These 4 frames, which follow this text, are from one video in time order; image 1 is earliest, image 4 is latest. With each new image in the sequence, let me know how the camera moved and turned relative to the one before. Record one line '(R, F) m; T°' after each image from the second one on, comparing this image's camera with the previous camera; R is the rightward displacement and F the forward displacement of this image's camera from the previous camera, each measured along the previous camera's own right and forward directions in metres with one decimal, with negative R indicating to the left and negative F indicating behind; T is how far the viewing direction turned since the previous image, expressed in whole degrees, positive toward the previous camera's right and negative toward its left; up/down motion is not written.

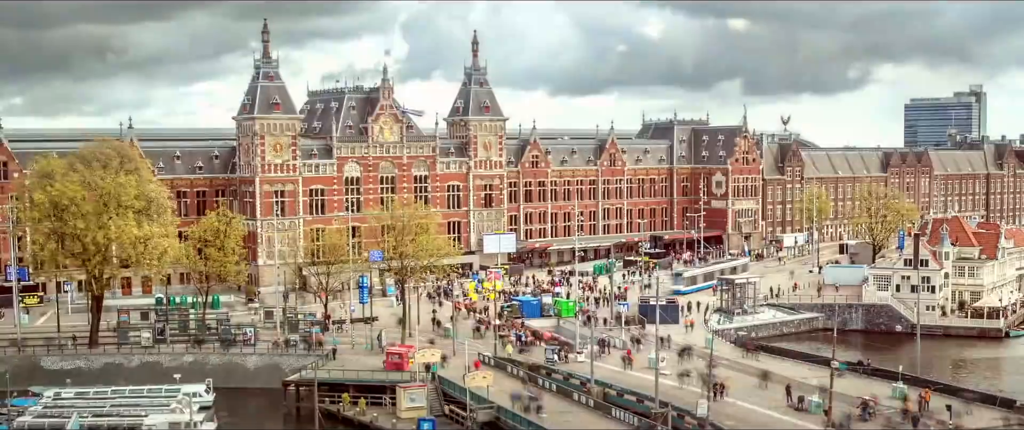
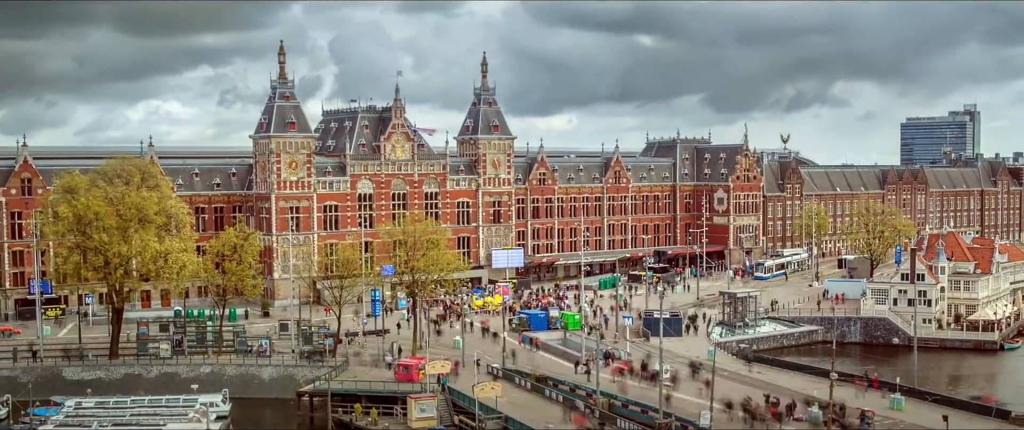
(-0.1, -3.3) m; 0°
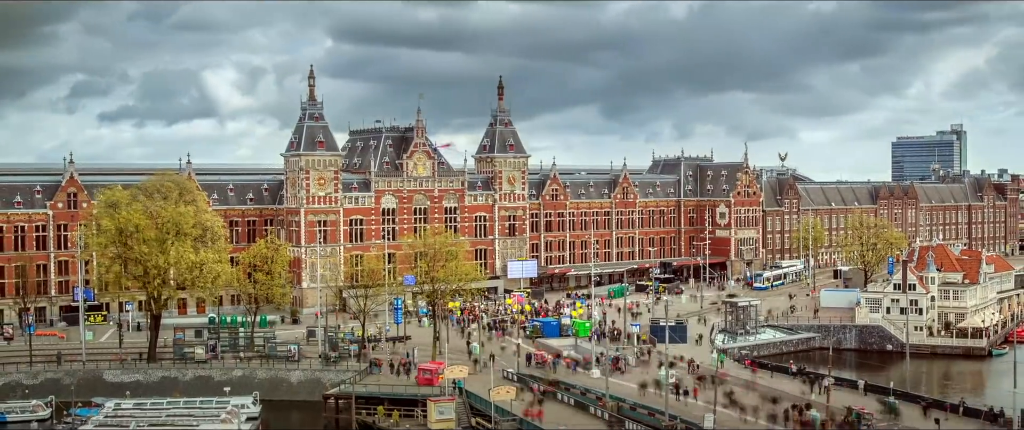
(-0.6, -7.1) m; 0°
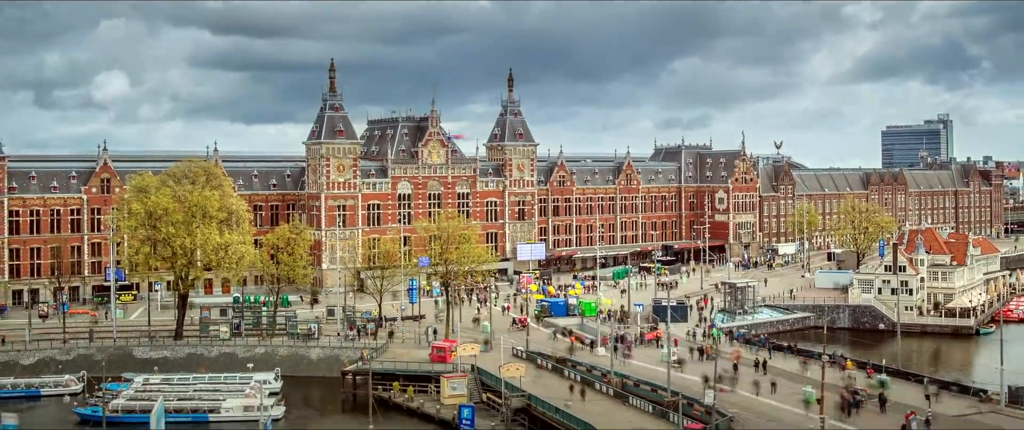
(-0.9, -6.2) m; 0°
